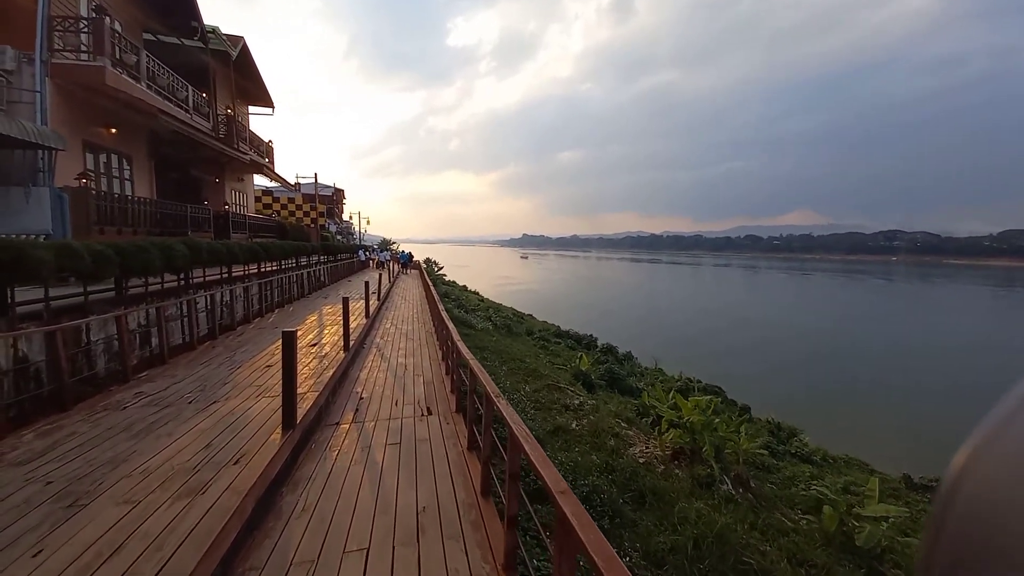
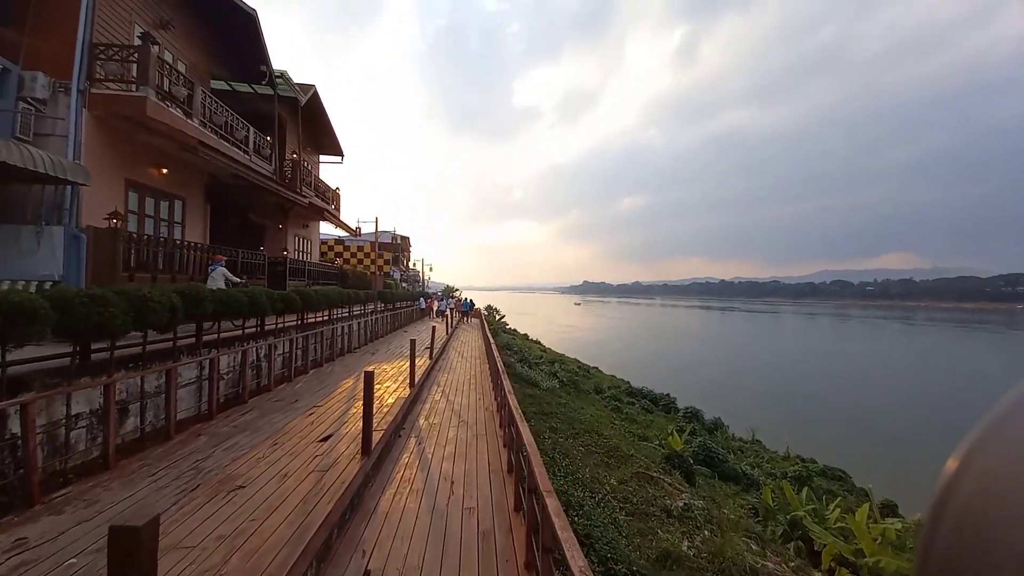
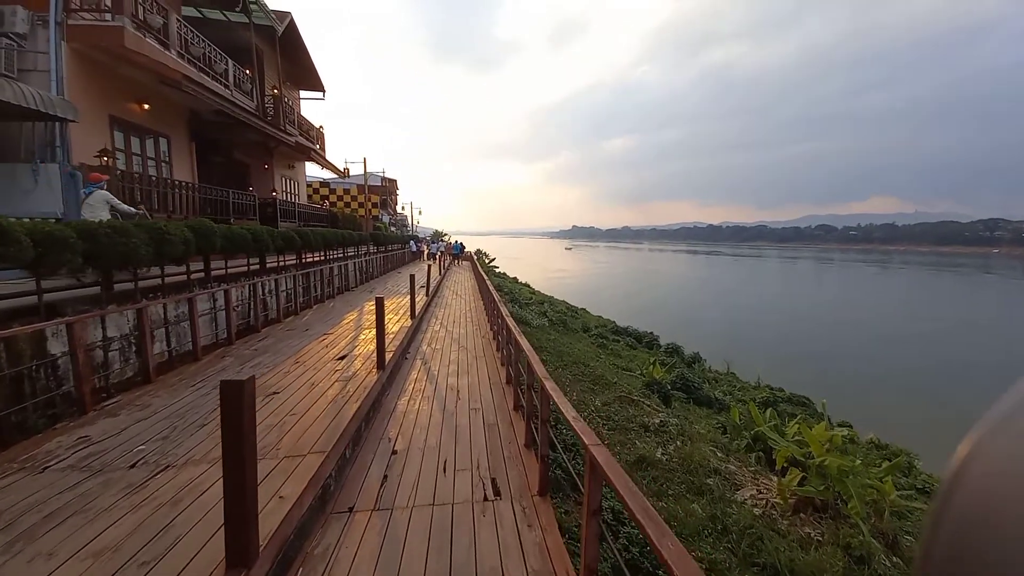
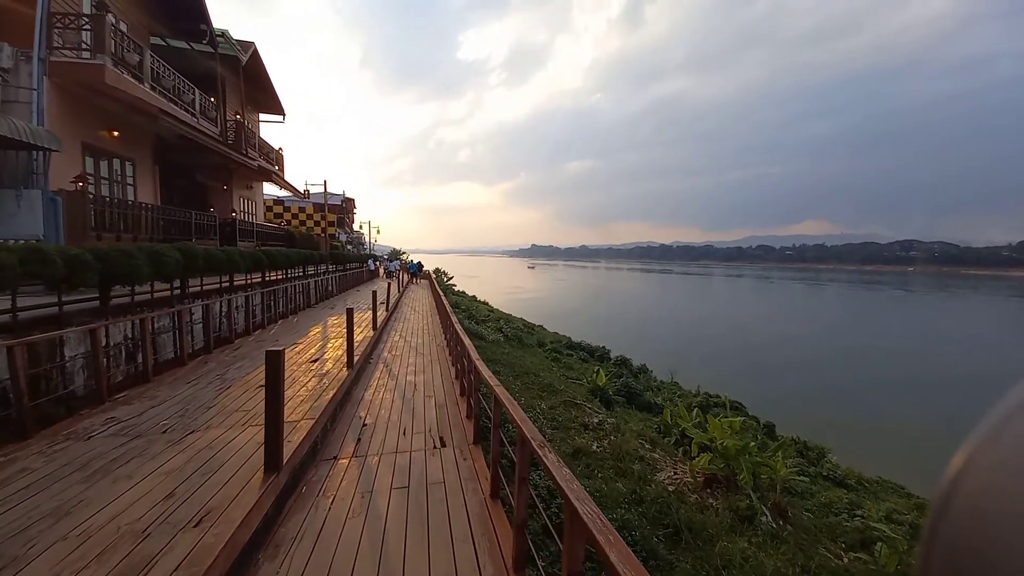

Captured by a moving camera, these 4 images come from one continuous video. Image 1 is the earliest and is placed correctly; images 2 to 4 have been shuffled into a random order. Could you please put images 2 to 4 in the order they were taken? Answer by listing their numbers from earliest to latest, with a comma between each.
4, 3, 2
